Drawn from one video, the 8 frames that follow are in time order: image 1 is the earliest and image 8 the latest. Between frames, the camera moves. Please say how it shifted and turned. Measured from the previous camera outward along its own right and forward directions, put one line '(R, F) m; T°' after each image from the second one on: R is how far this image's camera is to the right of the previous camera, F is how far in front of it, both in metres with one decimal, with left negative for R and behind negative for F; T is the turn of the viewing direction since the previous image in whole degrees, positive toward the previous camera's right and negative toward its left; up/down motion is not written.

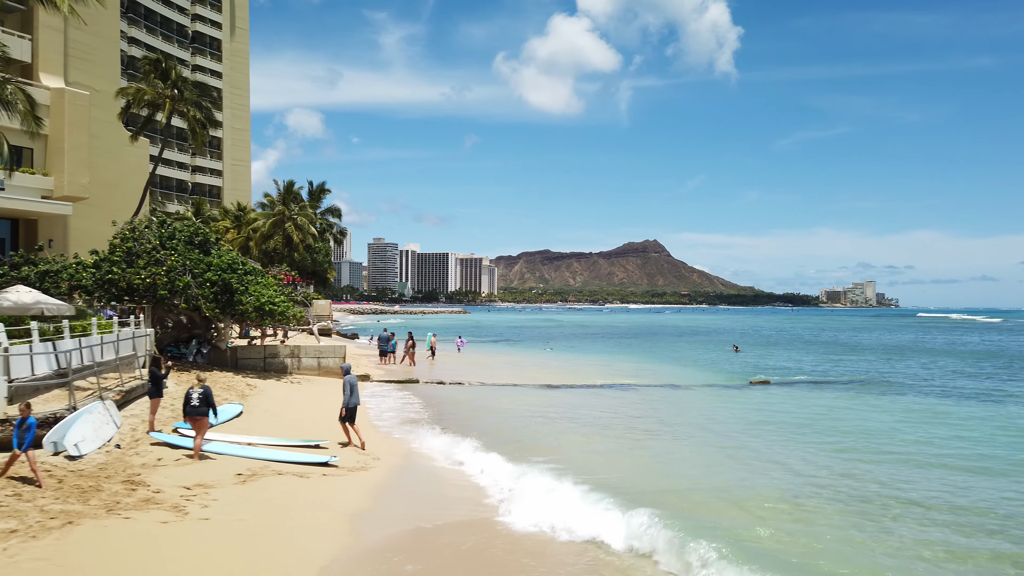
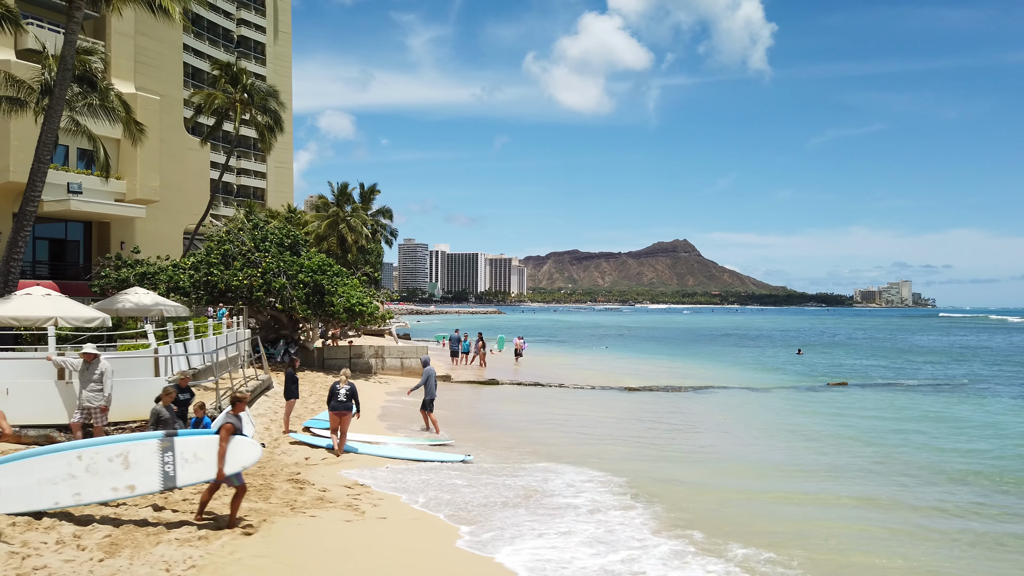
(-1.4, 0.0) m; -2°
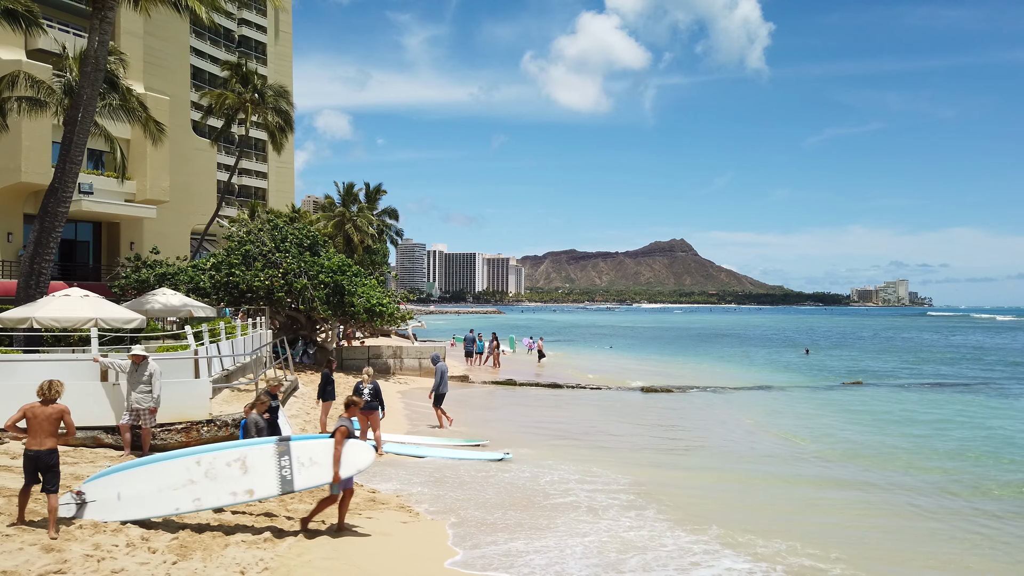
(-0.5, 0.0) m; 0°
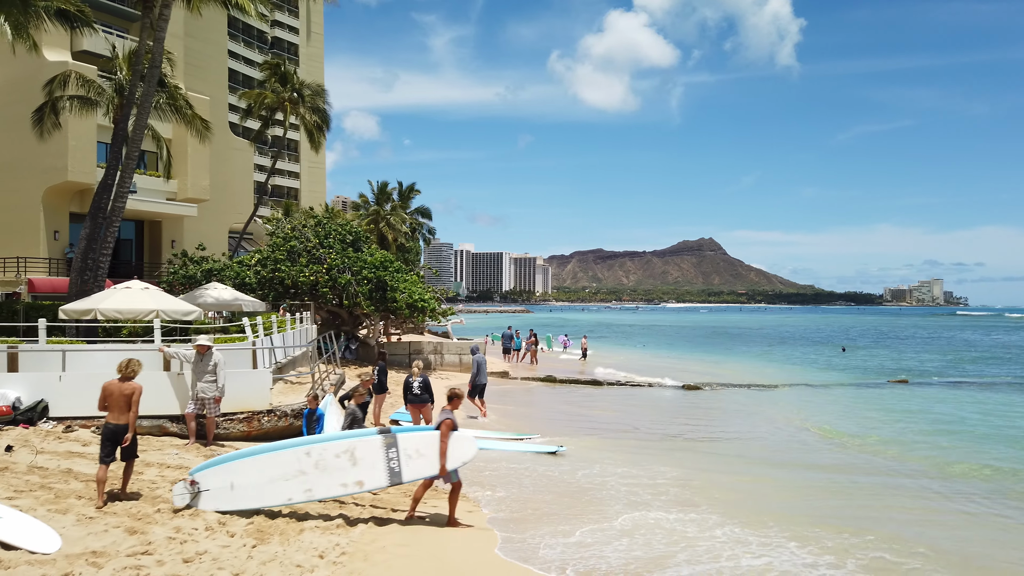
(-0.3, 0.0) m; -2°
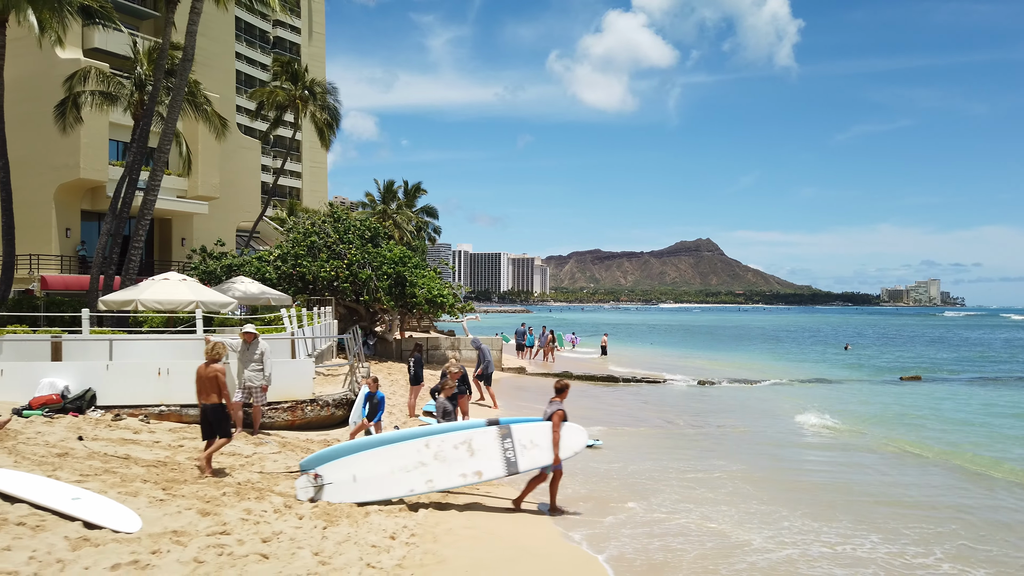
(-0.5, 0.0) m; 0°
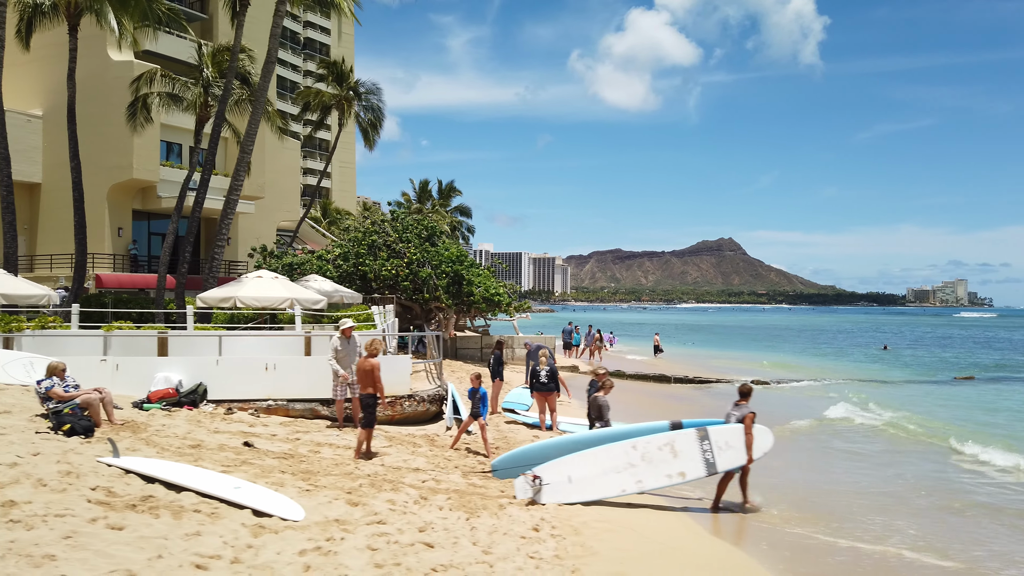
(-0.9, -0.1) m; -2°
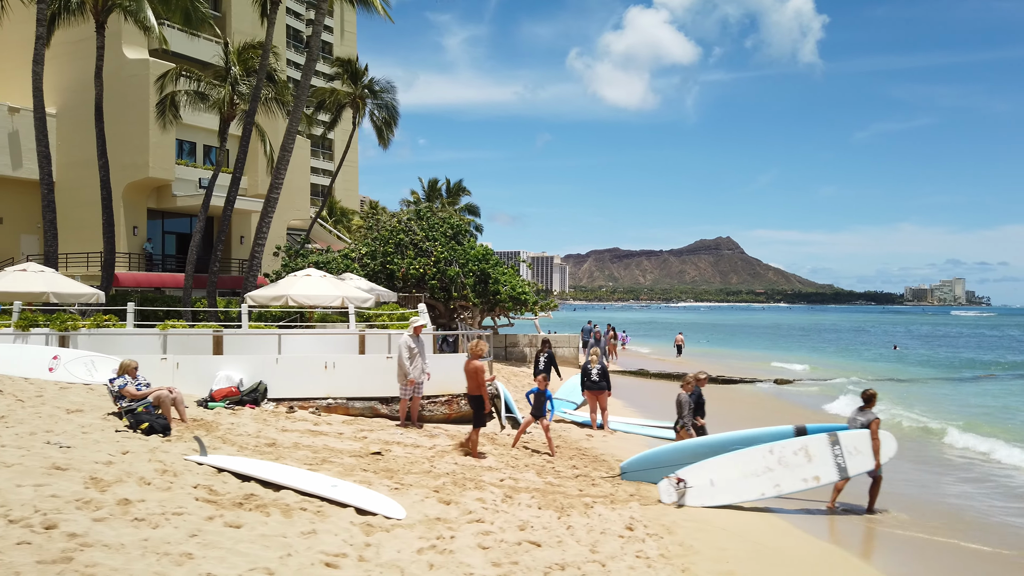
(-0.7, 0.0) m; 0°
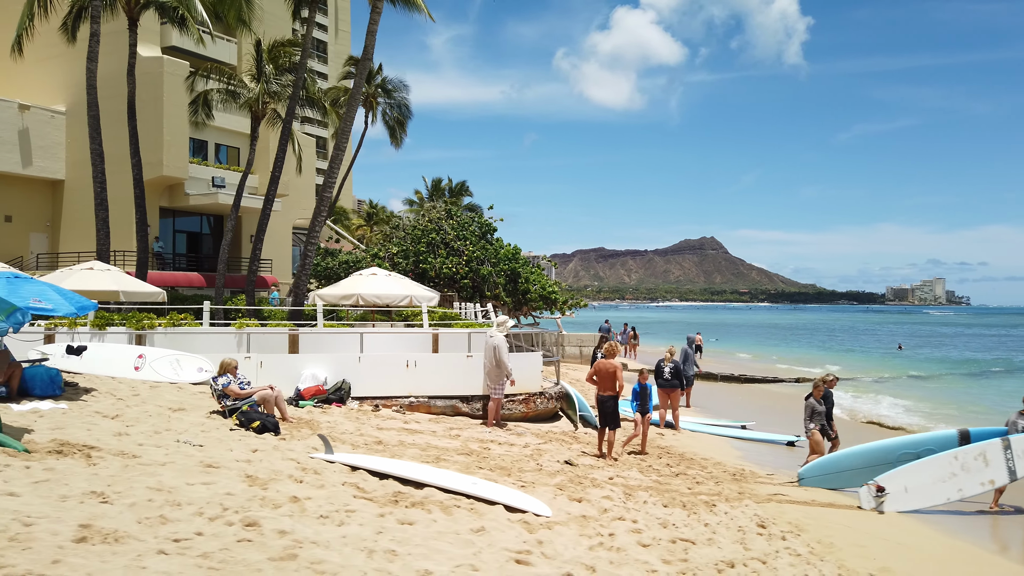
(-1.0, 0.0) m; +1°
